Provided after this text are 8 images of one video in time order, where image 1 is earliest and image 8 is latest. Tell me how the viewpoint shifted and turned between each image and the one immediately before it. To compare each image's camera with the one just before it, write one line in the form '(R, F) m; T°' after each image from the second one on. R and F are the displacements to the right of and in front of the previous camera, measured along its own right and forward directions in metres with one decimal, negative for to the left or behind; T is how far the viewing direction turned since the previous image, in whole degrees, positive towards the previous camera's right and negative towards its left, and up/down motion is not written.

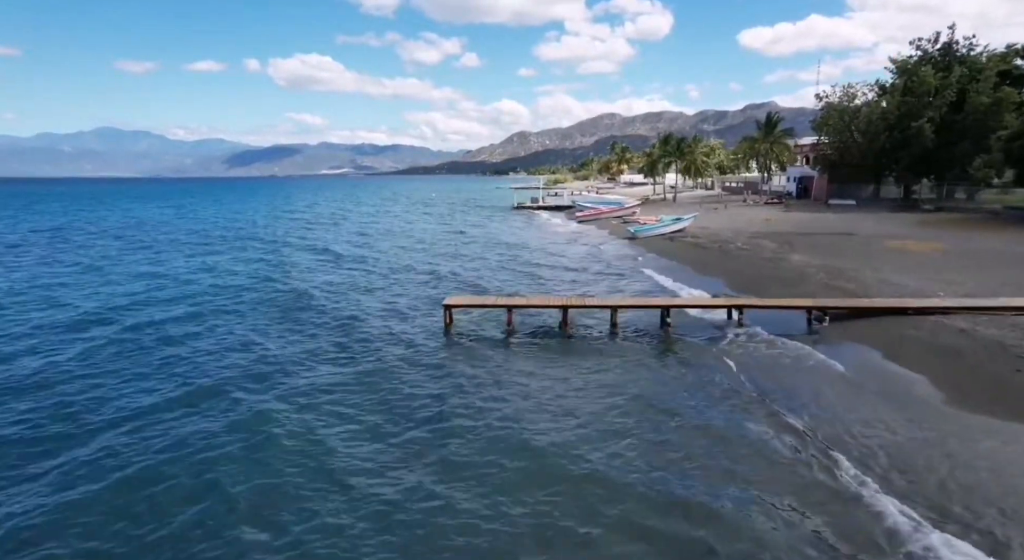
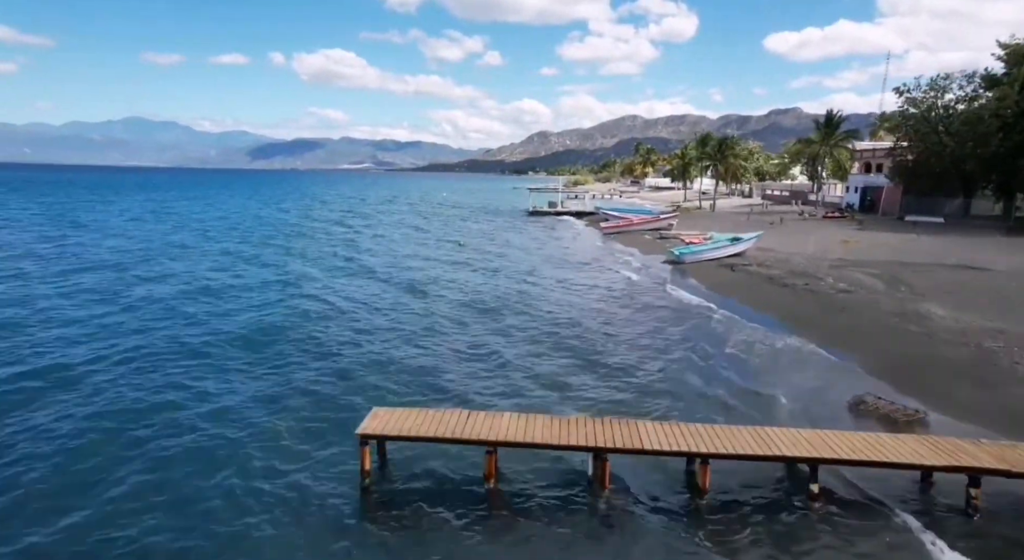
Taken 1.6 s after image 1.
(+0.4, +10.0) m; -1°
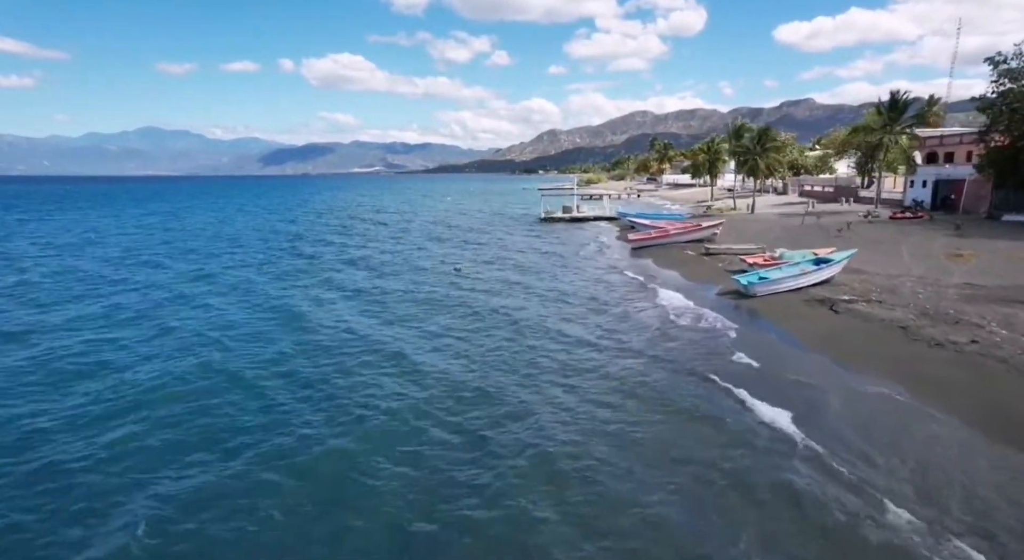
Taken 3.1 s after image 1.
(+0.2, +9.2) m; -1°
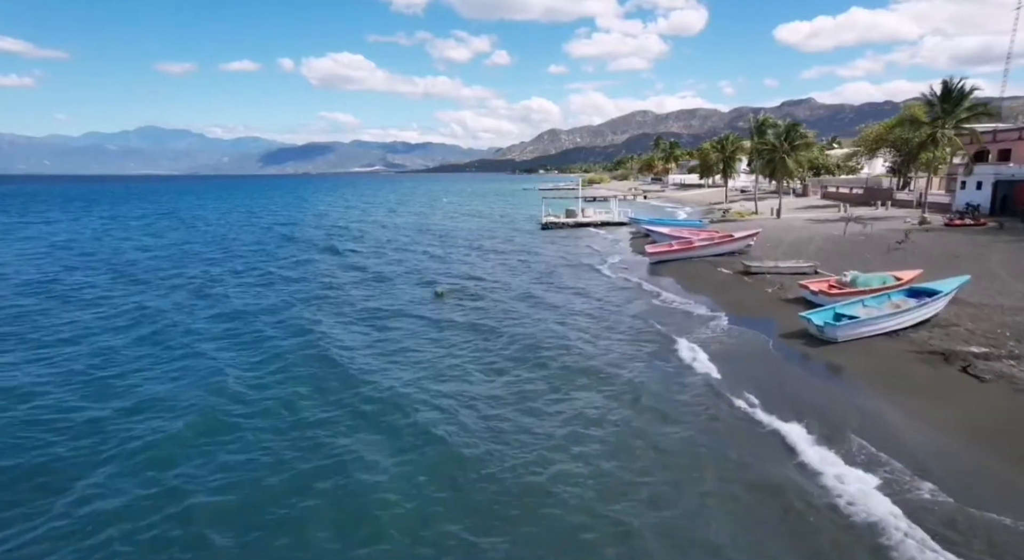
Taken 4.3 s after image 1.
(+0.2, +7.0) m; 0°
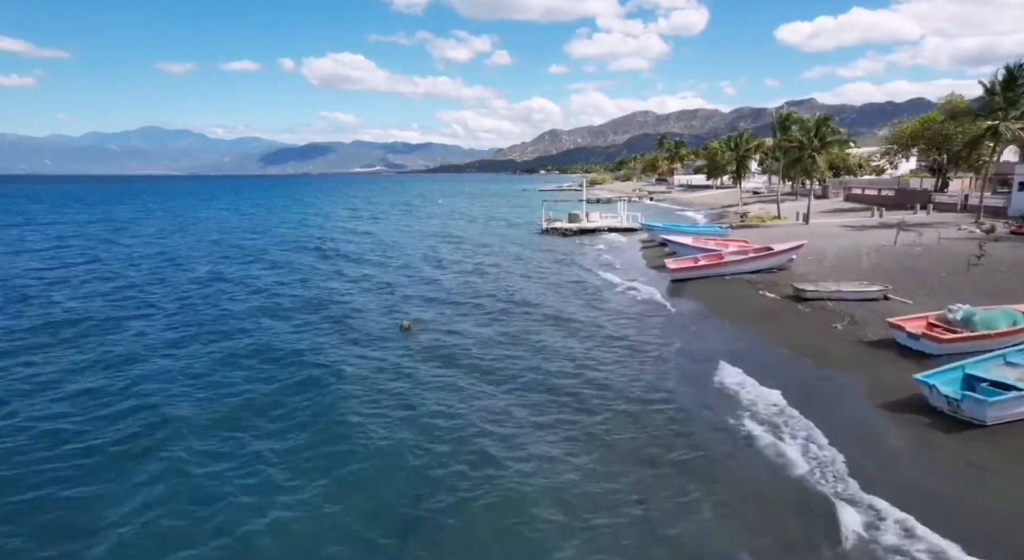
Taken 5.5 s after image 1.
(+0.4, +6.5) m; 0°
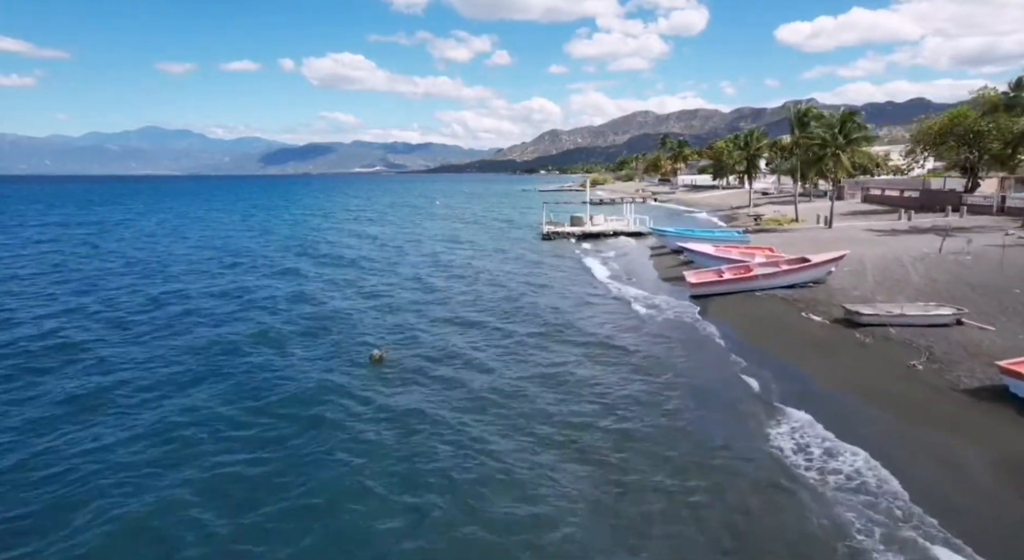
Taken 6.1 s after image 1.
(+0.2, +4.3) m; 0°
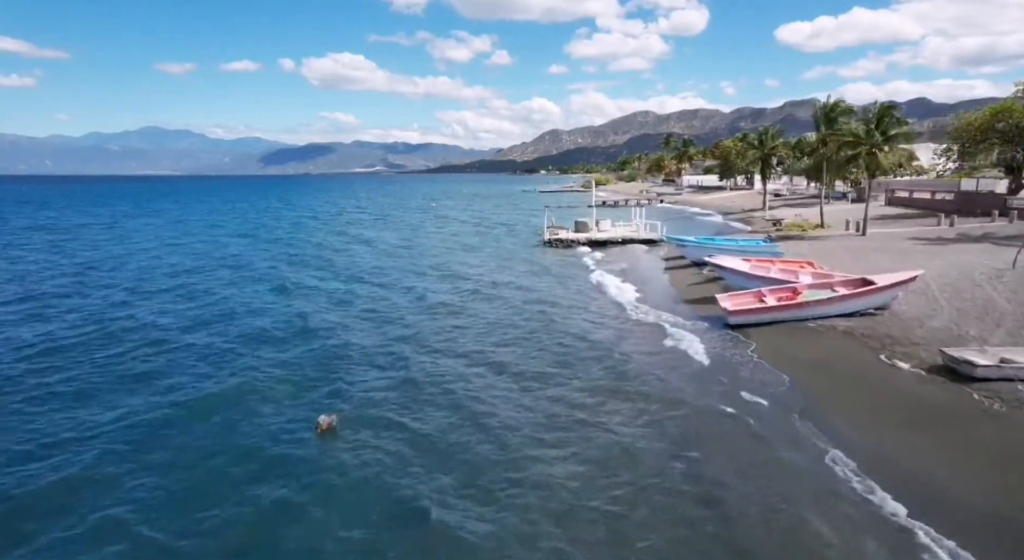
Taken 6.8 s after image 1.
(+0.2, +5.2) m; 0°
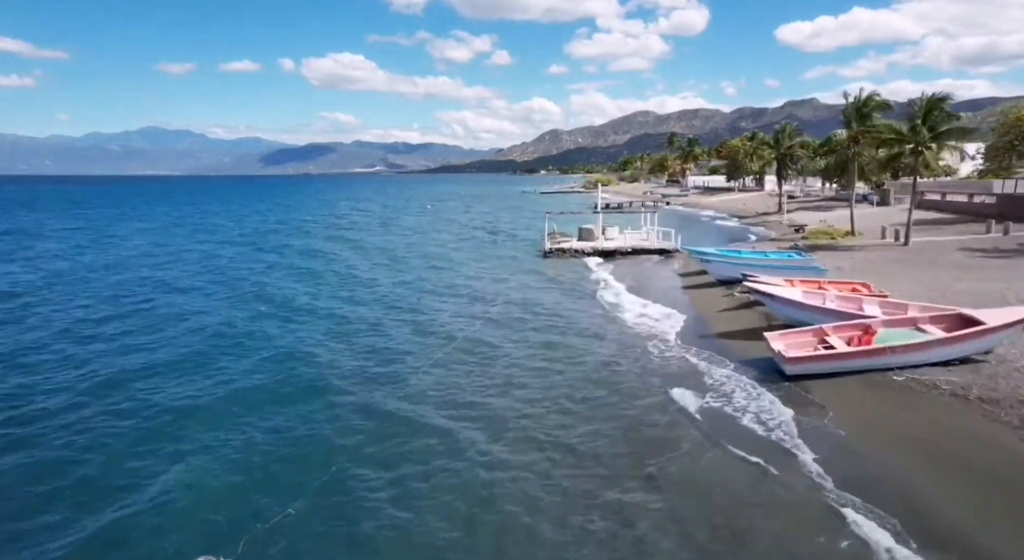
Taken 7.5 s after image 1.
(+0.3, +5.3) m; 0°
